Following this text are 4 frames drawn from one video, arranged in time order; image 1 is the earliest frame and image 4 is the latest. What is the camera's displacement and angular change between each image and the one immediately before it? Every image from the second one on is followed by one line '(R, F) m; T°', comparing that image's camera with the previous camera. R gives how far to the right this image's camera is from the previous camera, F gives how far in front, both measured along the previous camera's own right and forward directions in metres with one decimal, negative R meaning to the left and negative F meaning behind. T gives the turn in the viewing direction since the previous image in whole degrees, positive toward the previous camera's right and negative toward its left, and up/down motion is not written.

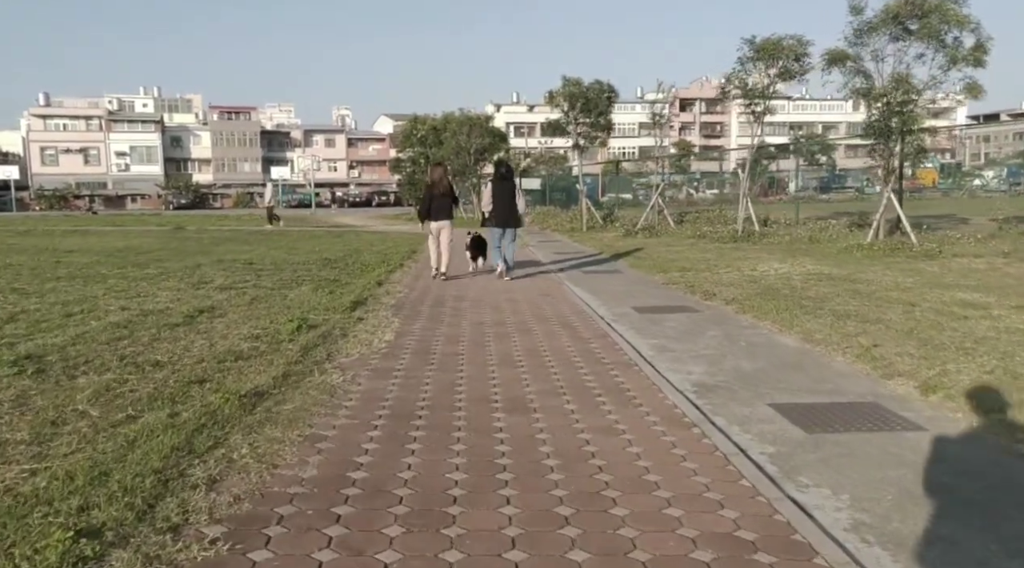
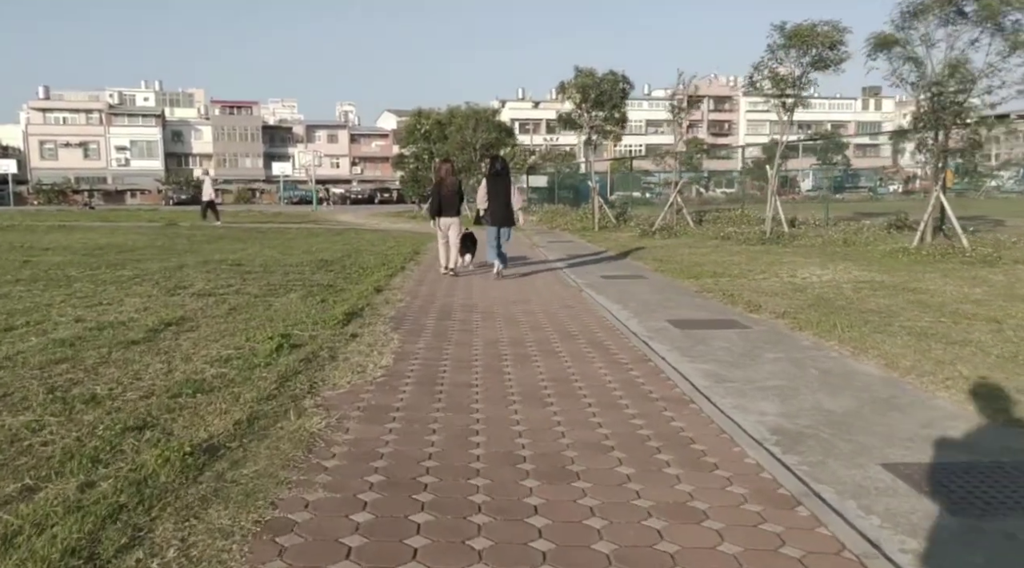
(-0.2, +1.3) m; 0°
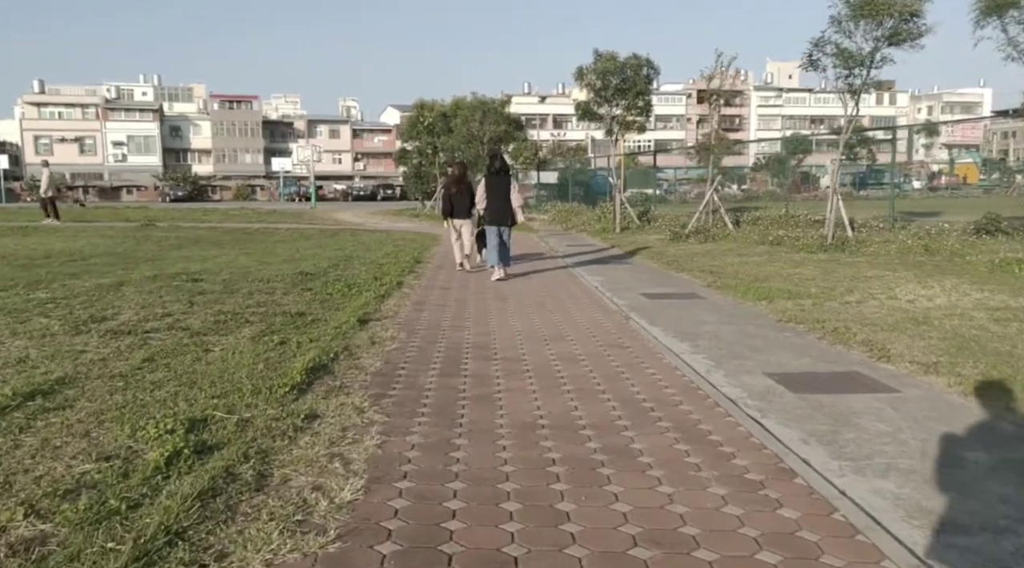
(-0.2, +2.7) m; 0°
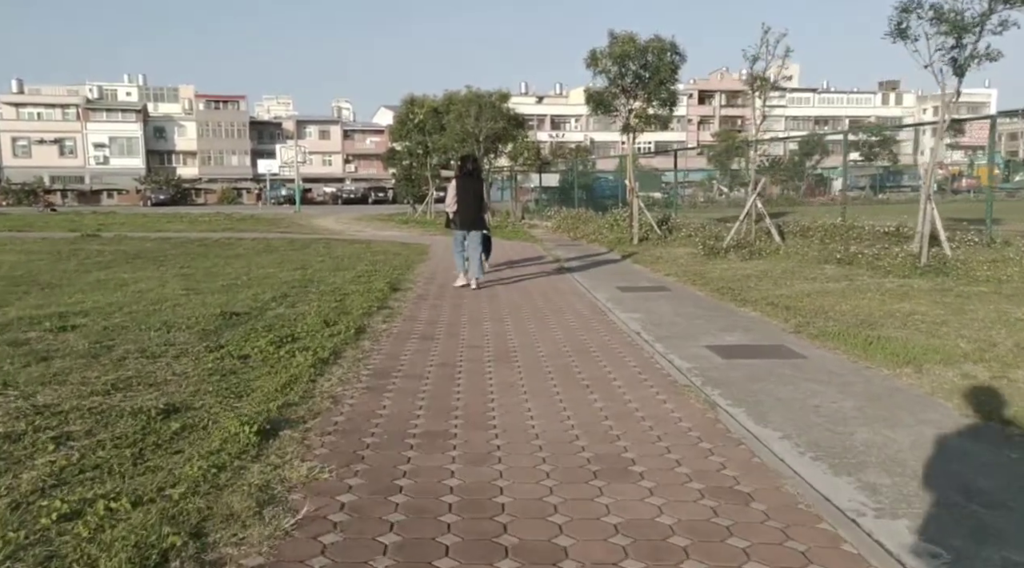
(-0.1, +3.5) m; 0°
